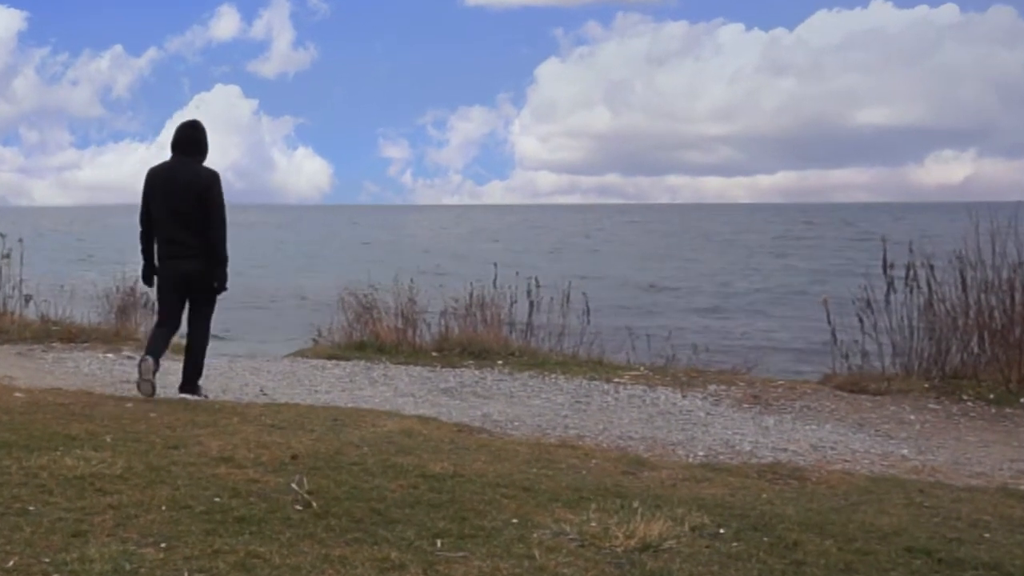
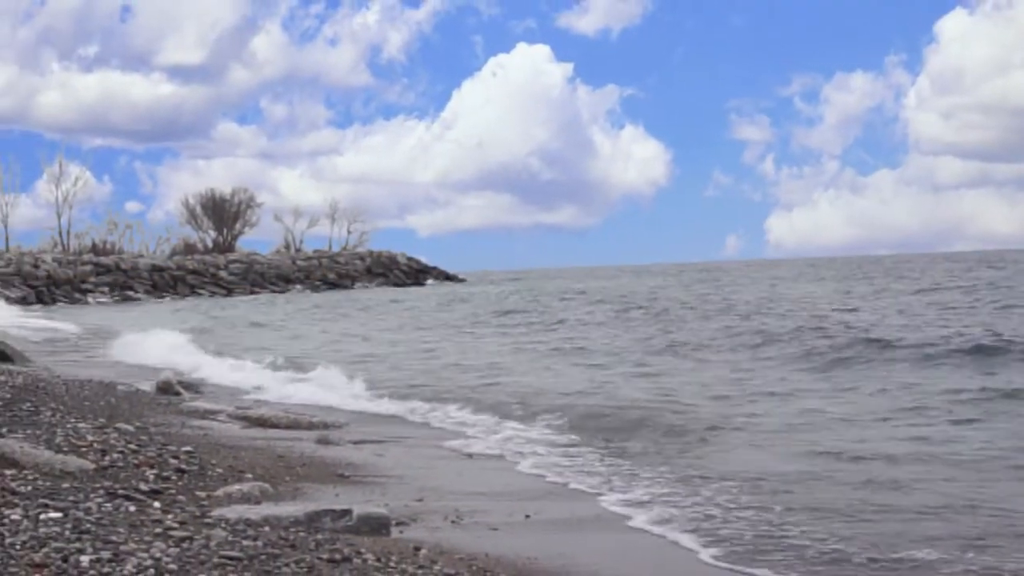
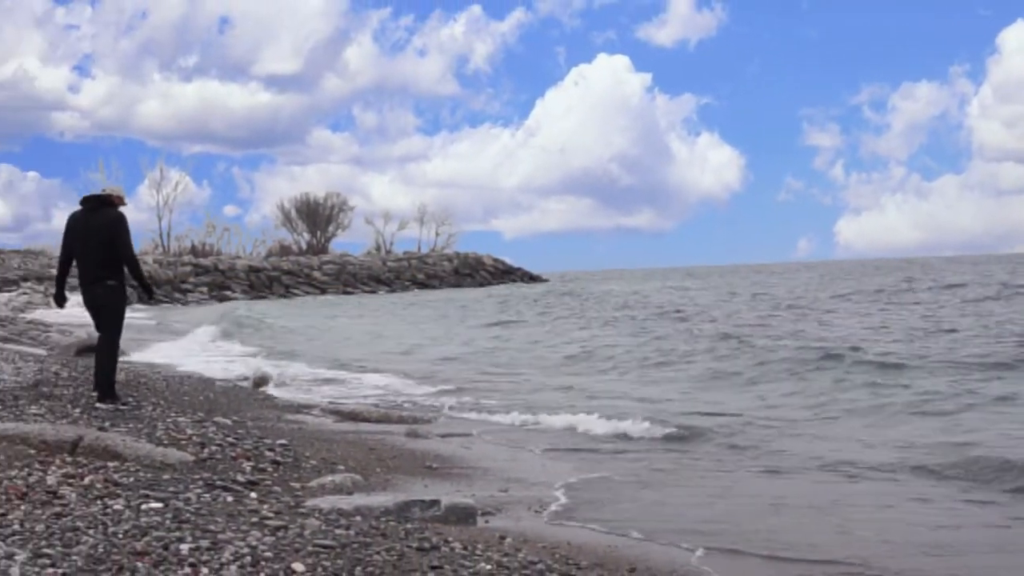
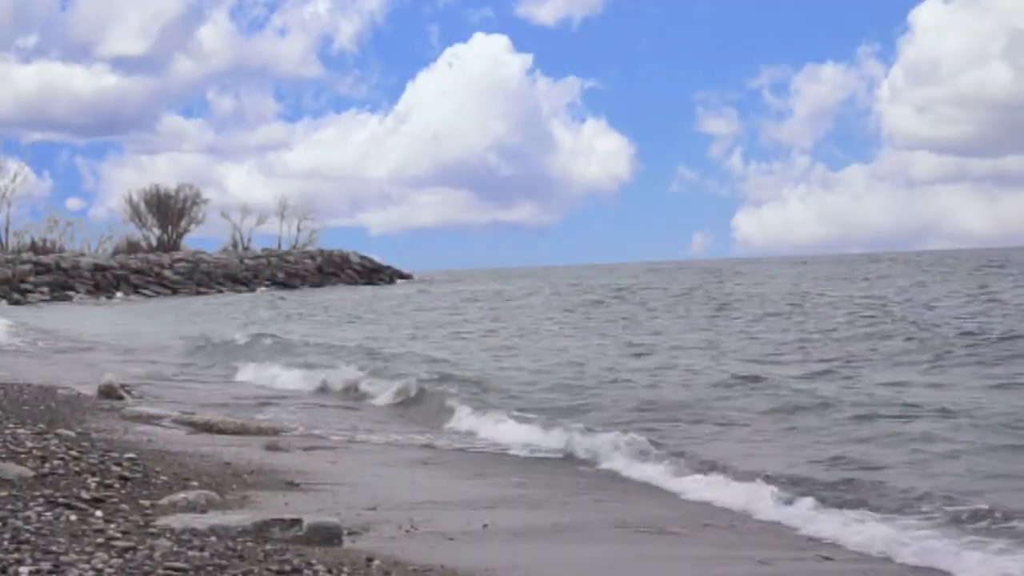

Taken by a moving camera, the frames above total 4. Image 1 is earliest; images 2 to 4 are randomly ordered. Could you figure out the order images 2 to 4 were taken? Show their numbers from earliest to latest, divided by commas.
4, 2, 3
